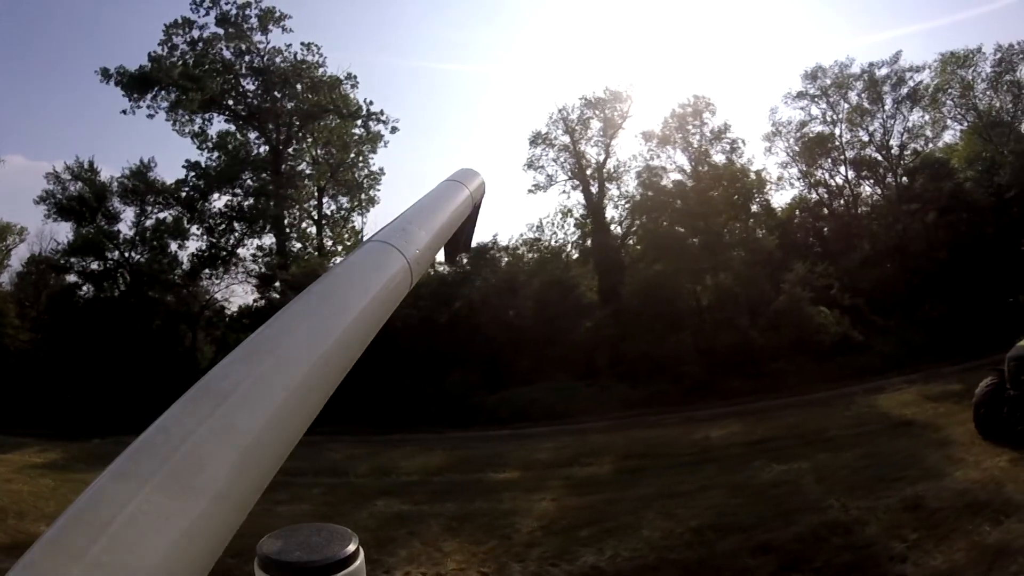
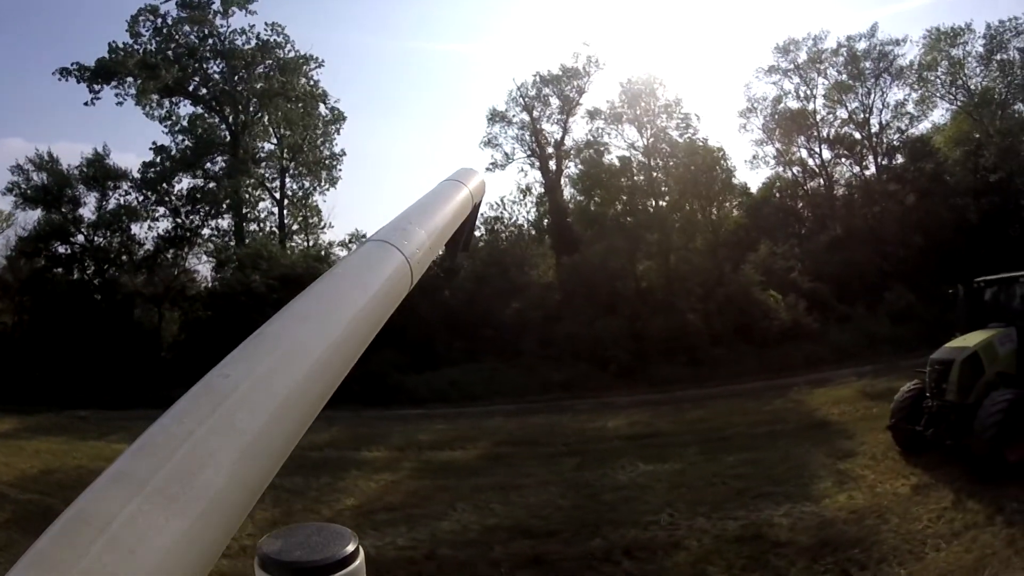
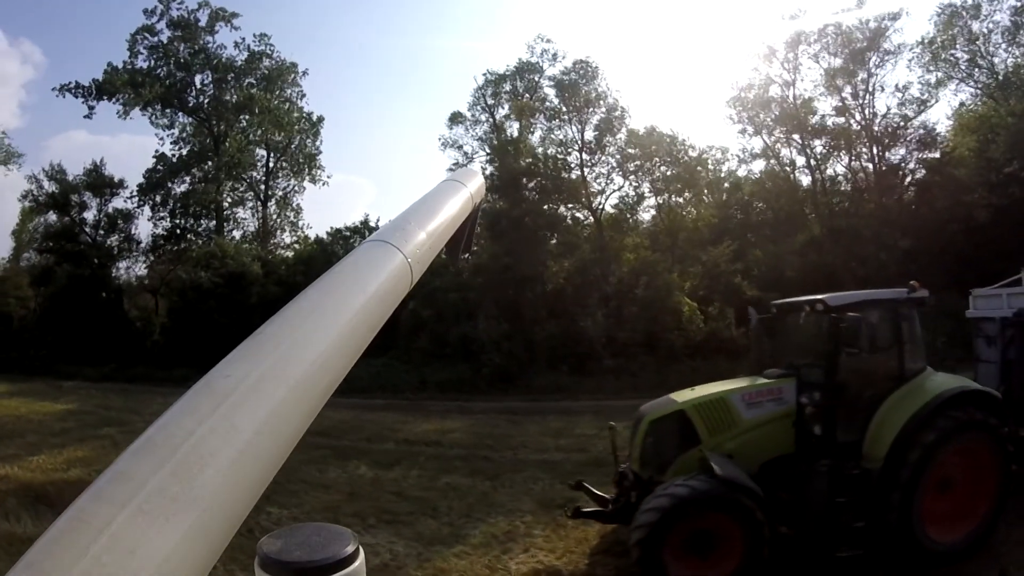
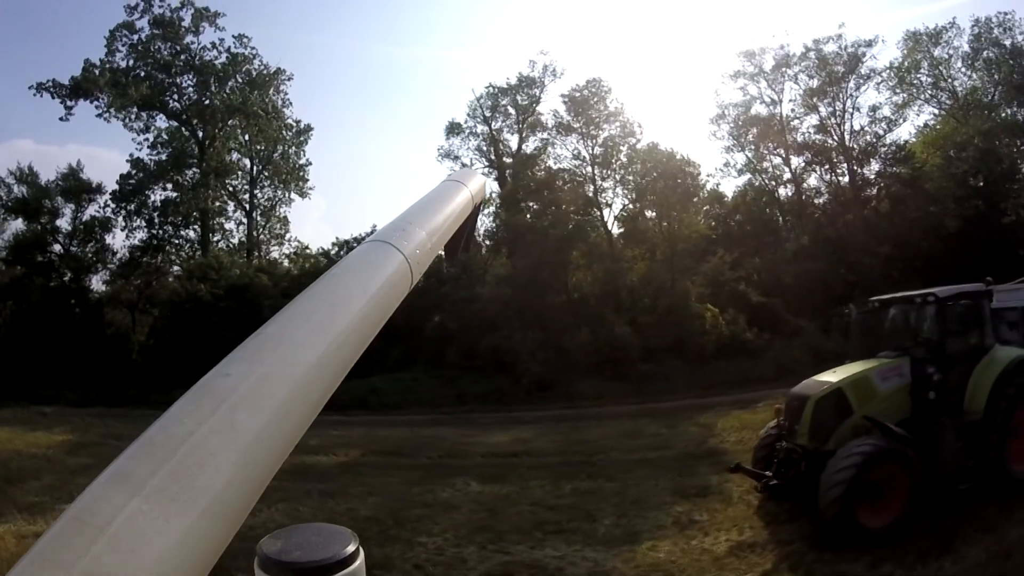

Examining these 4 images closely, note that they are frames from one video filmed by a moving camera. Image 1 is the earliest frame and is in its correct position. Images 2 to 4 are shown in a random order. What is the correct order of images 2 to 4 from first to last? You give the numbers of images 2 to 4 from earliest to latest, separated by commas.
2, 4, 3
